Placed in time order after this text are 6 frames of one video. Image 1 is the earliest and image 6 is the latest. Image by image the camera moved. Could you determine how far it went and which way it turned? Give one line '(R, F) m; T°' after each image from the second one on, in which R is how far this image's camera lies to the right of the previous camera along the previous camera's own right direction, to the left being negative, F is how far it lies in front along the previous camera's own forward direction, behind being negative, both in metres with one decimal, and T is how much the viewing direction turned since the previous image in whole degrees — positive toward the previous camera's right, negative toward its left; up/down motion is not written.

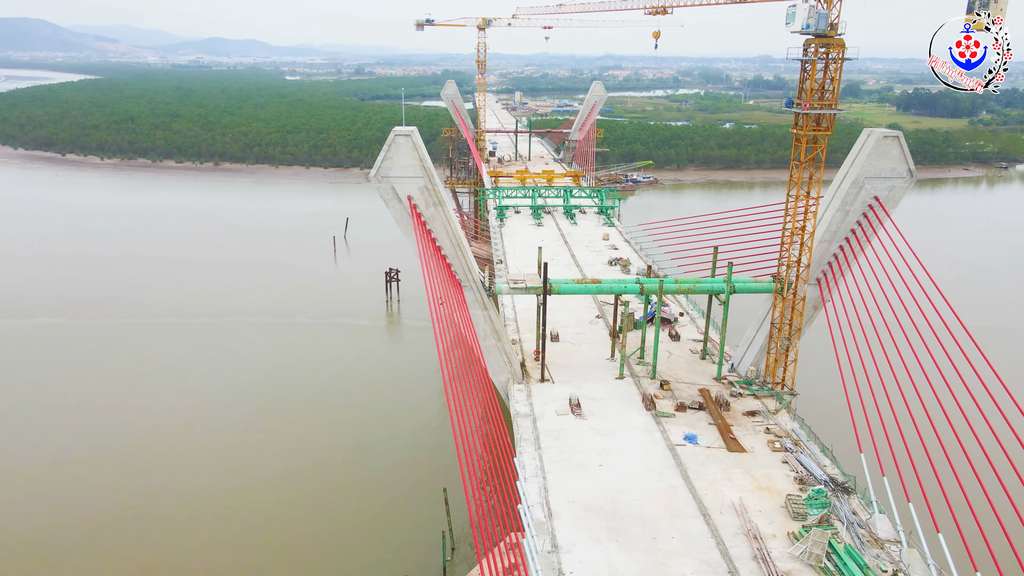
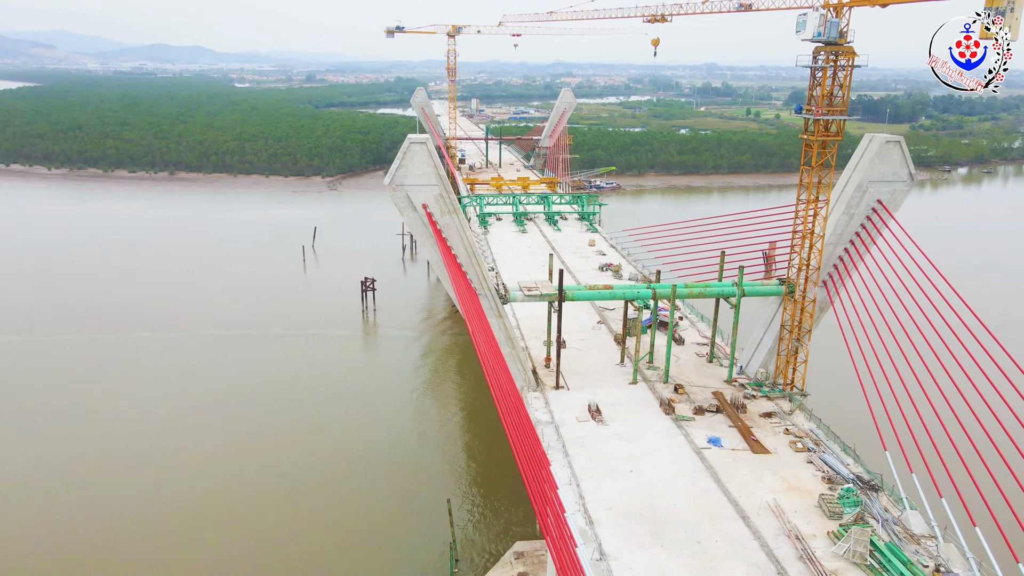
(-0.9, +0.1) m; +3°
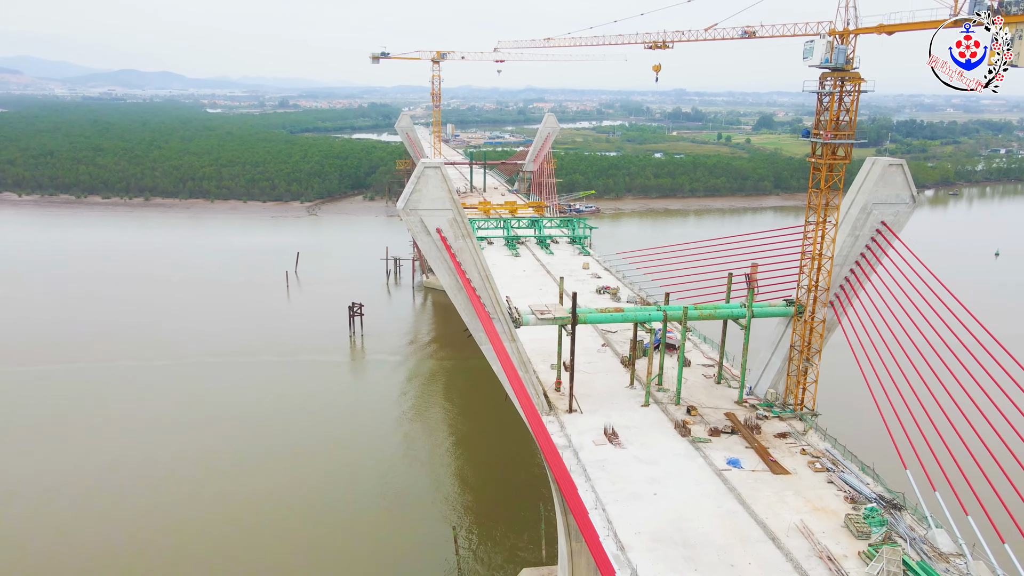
(-0.6, 0.0) m; +2°
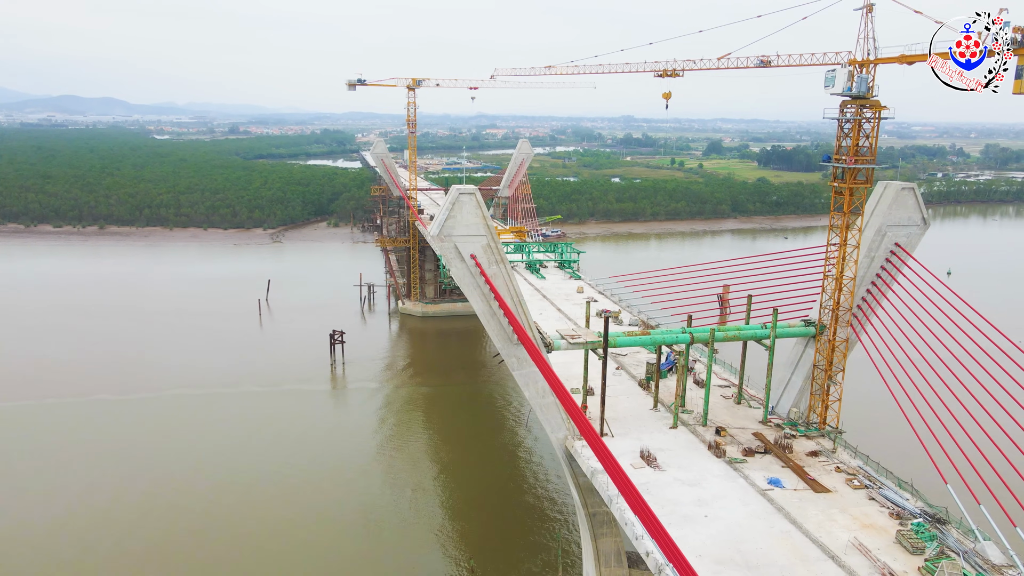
(-1.1, 0.0) m; +3°
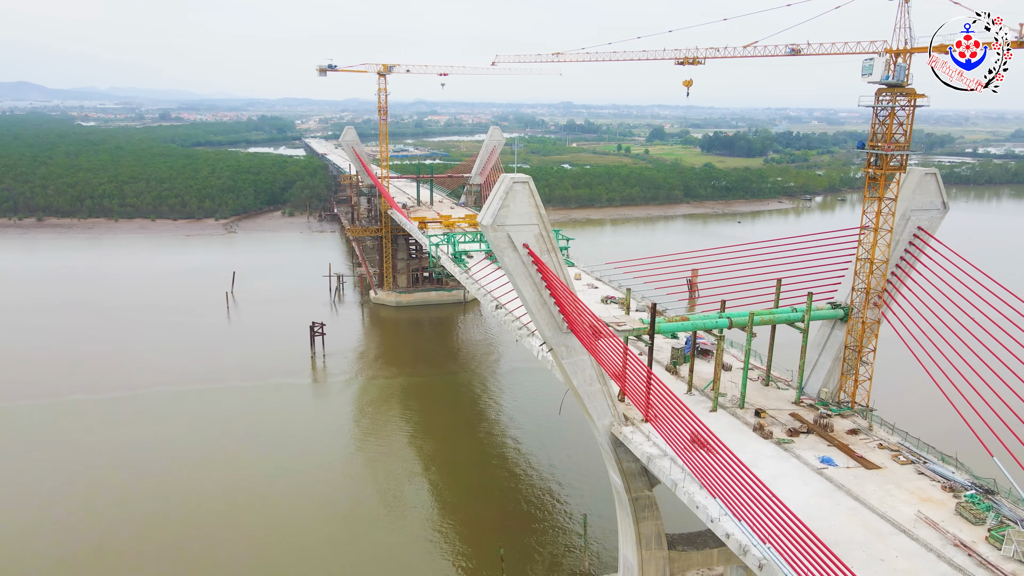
(-1.5, +0.1) m; +4°
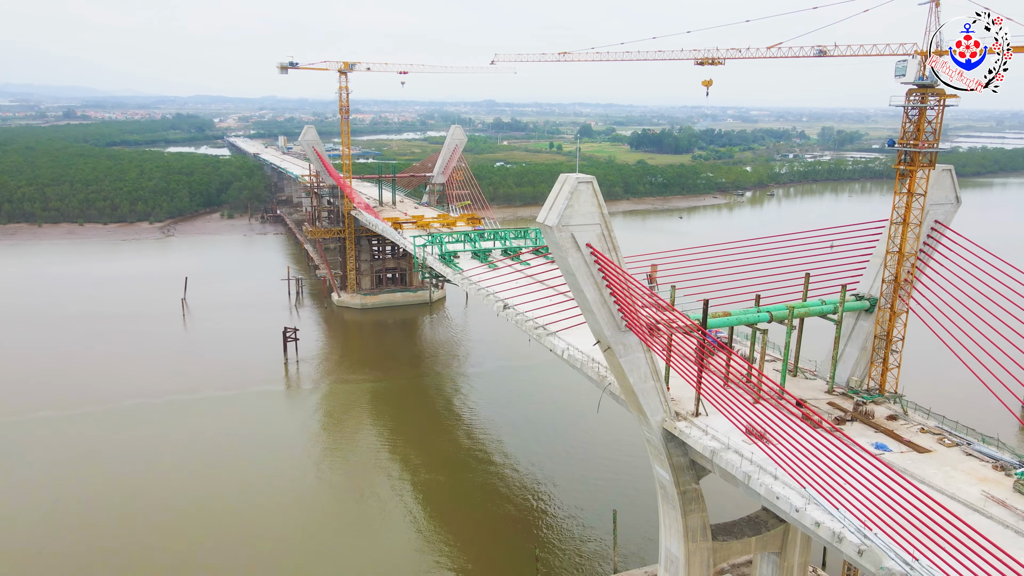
(-1.9, +0.1) m; +5°
